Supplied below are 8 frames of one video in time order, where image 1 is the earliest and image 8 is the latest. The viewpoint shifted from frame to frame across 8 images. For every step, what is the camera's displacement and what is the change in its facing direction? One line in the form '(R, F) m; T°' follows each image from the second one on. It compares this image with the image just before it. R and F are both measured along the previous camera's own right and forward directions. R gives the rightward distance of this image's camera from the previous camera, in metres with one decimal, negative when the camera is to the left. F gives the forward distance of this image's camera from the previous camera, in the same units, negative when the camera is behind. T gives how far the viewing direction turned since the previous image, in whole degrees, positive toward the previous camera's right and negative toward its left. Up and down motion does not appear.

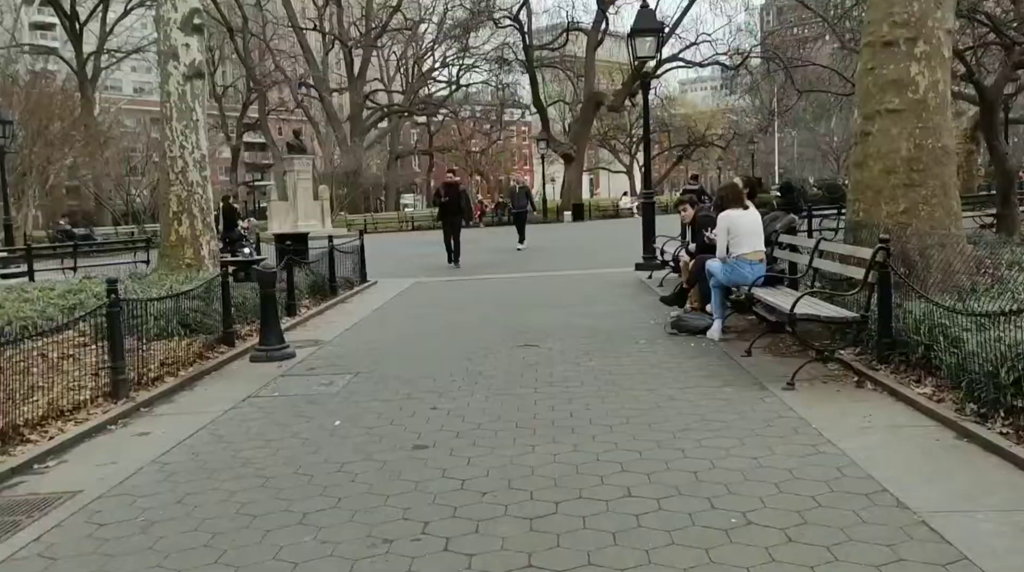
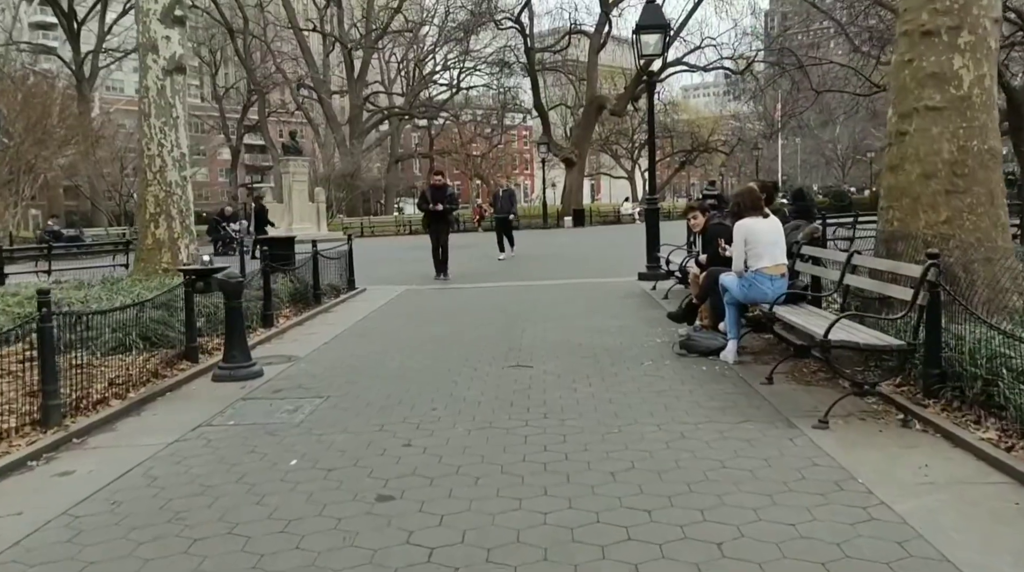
(+0.1, +0.8) m; 0°
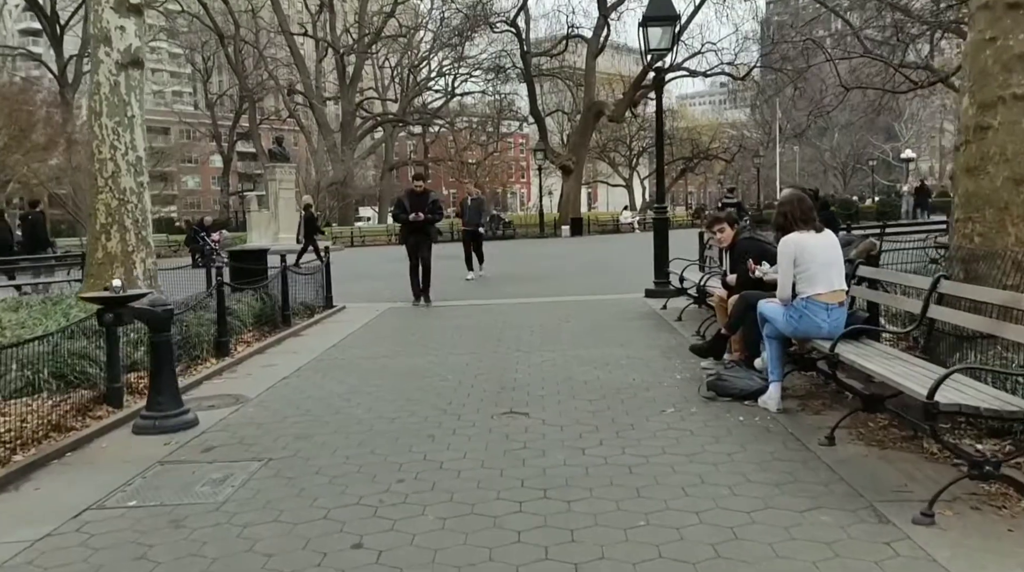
(0.0, +1.4) m; 0°
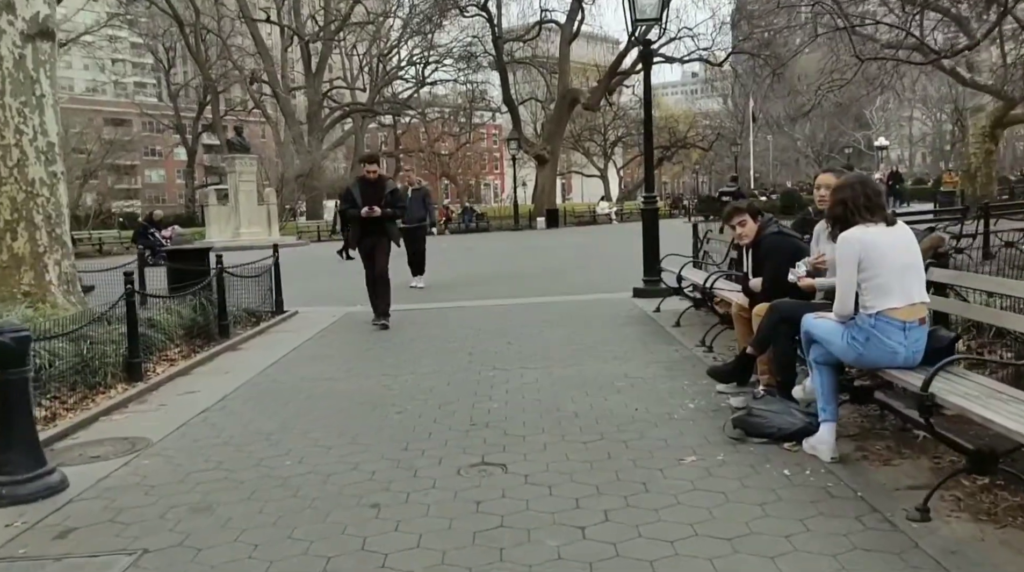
(0.0, +1.5) m; +2°
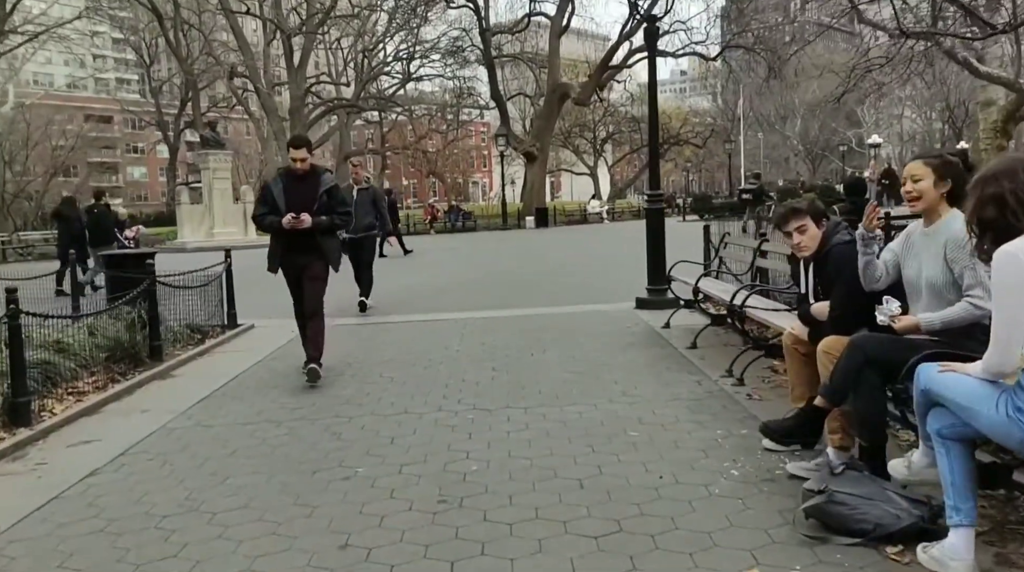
(0.0, +1.5) m; +1°
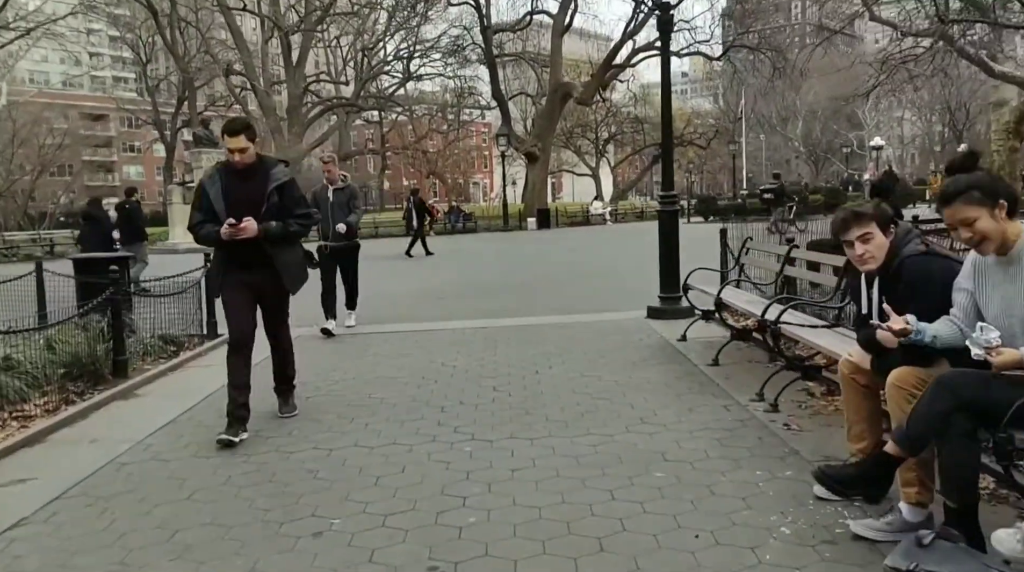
(0.0, +0.8) m; 0°
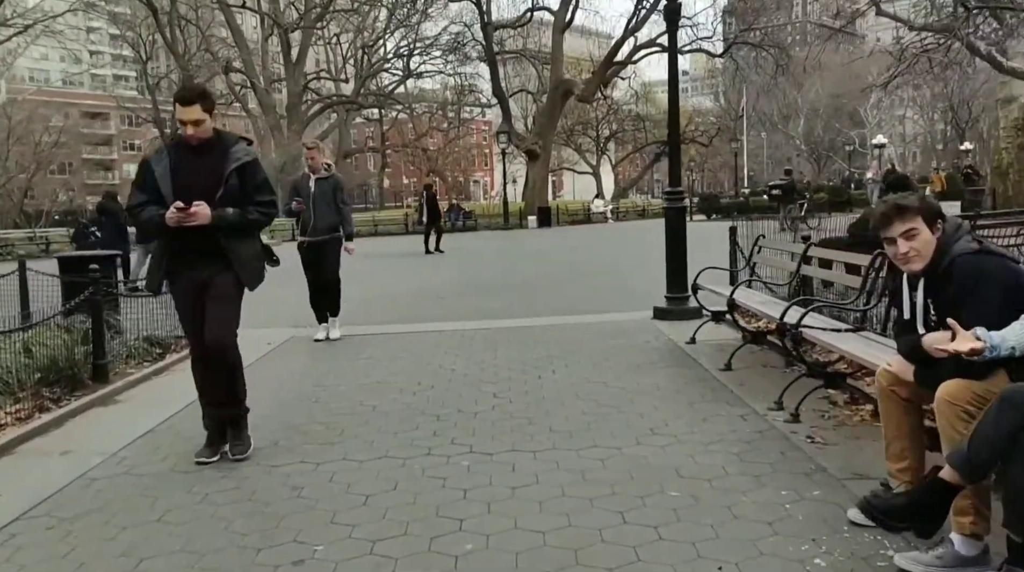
(0.0, +0.4) m; 0°
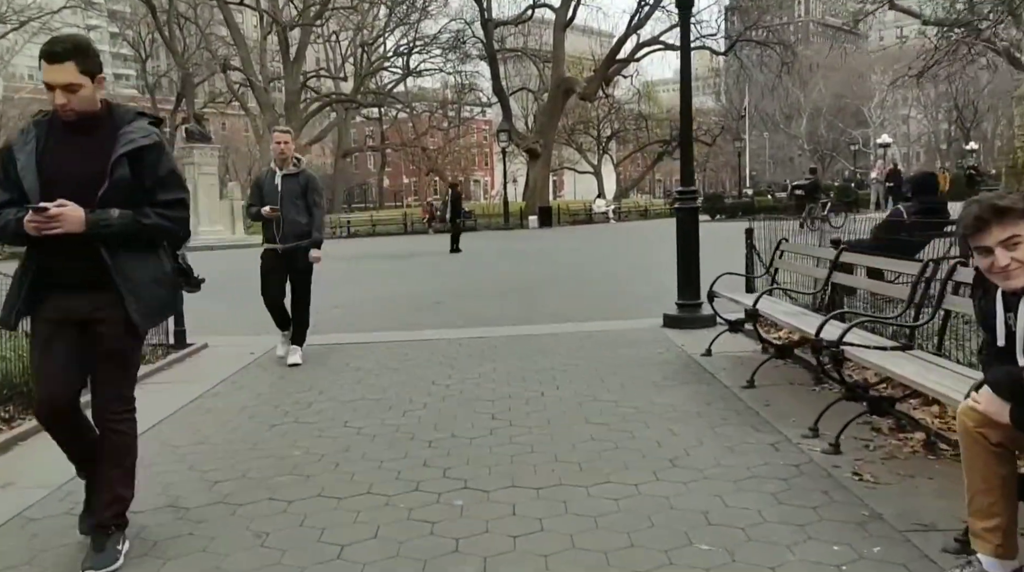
(0.0, +0.7) m; 0°
